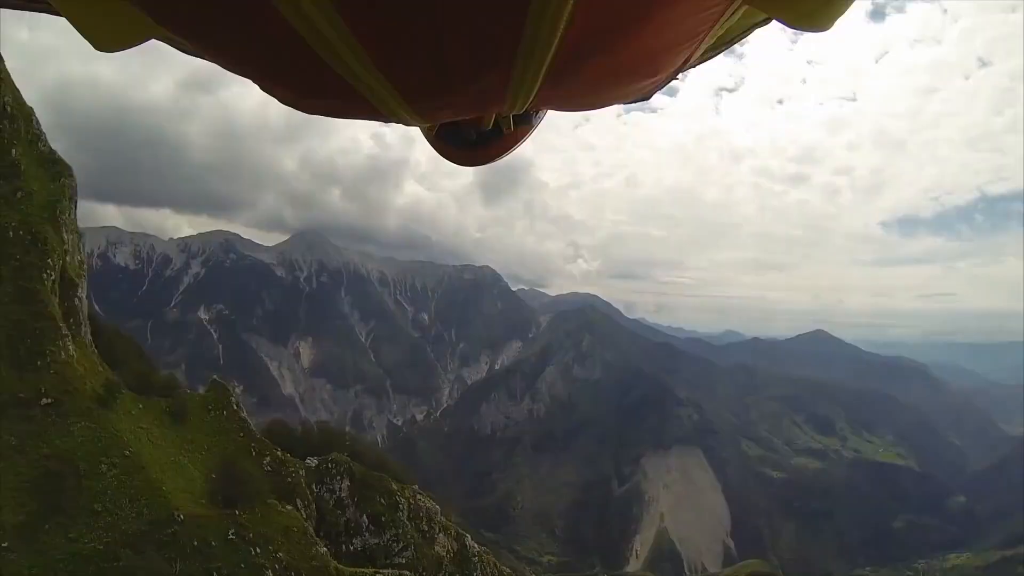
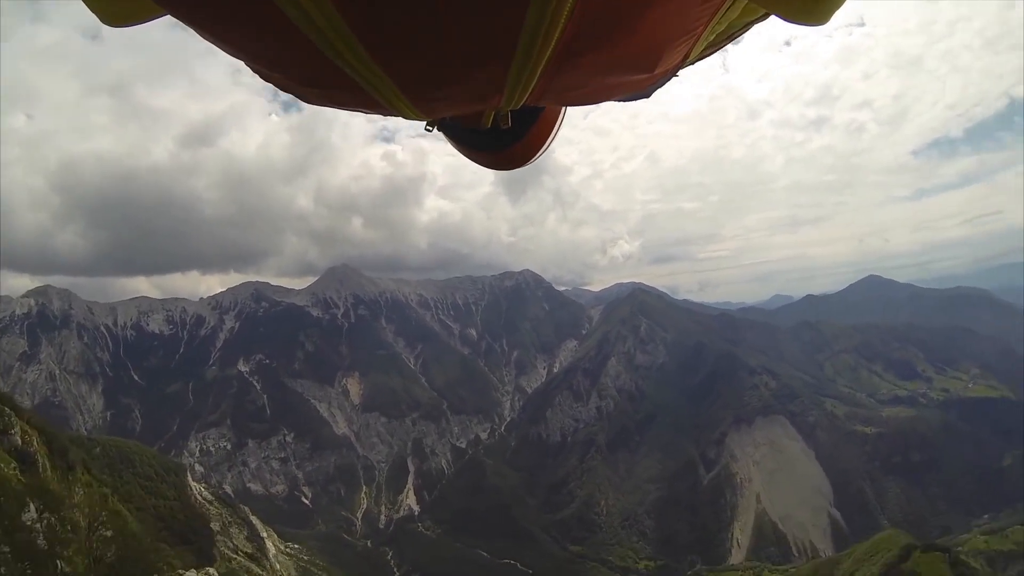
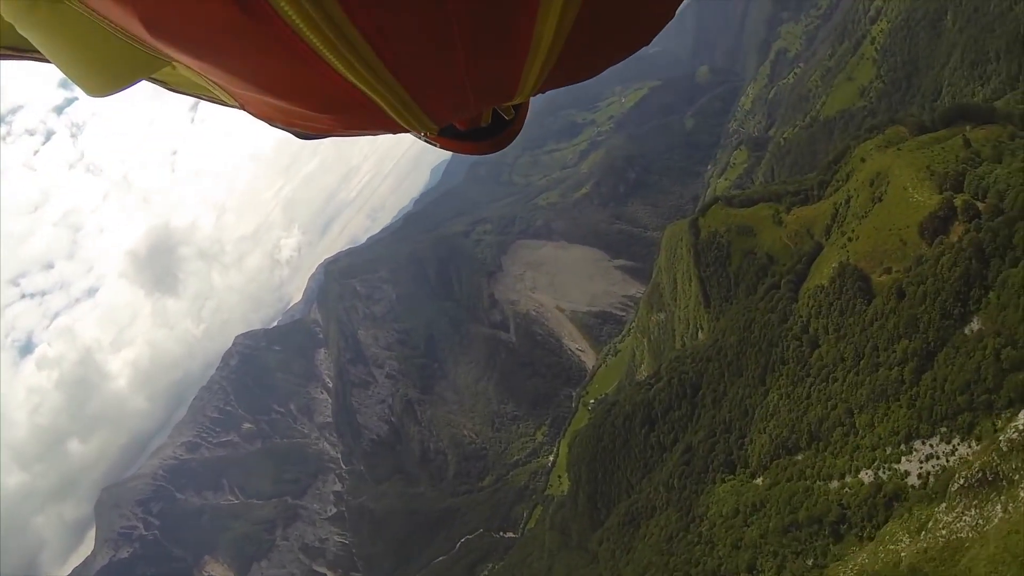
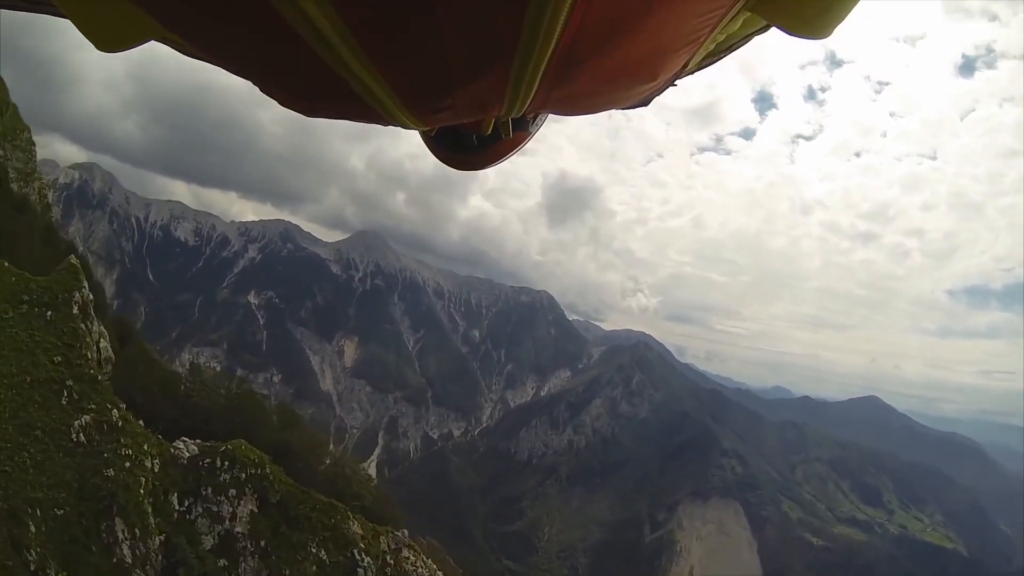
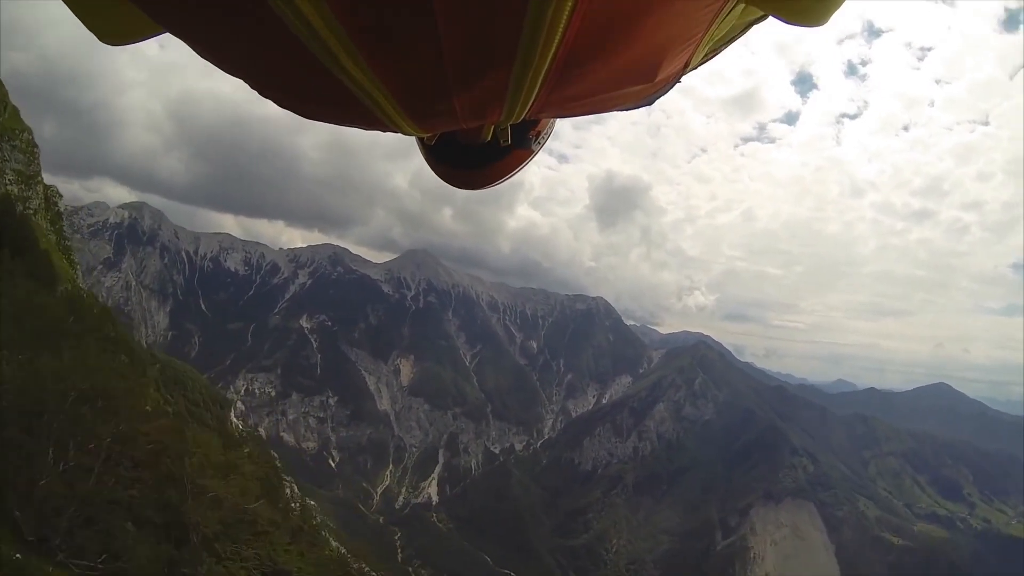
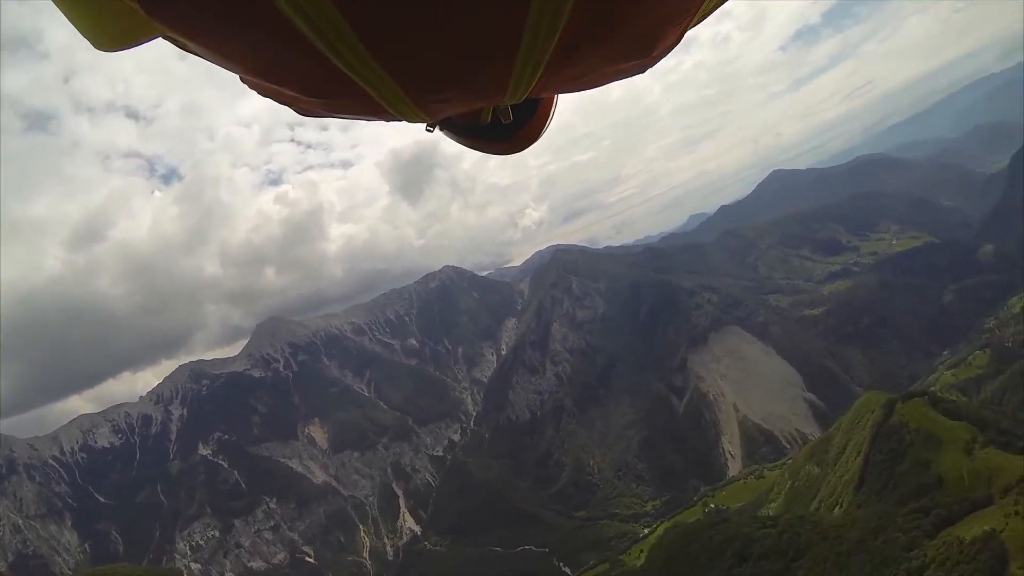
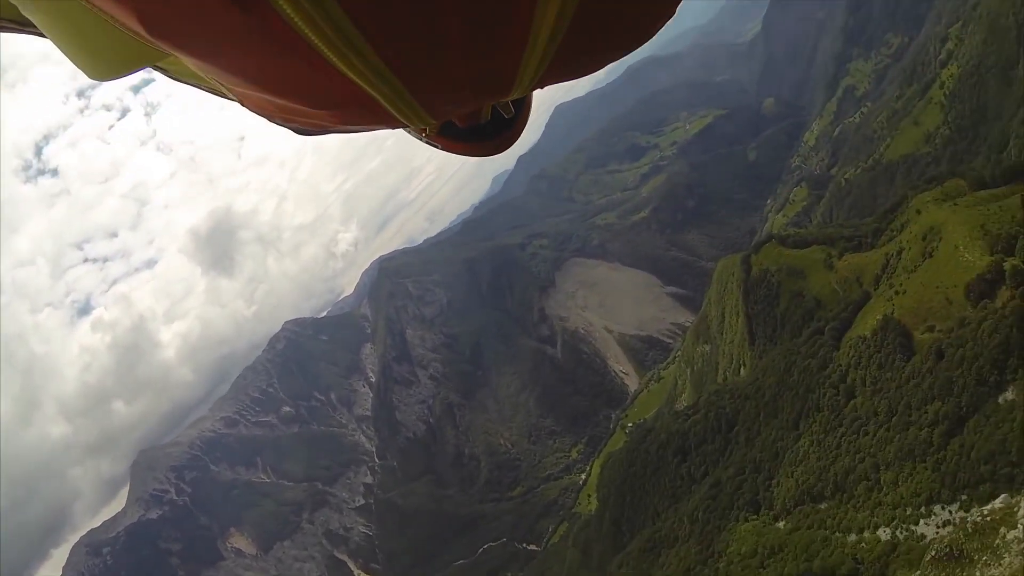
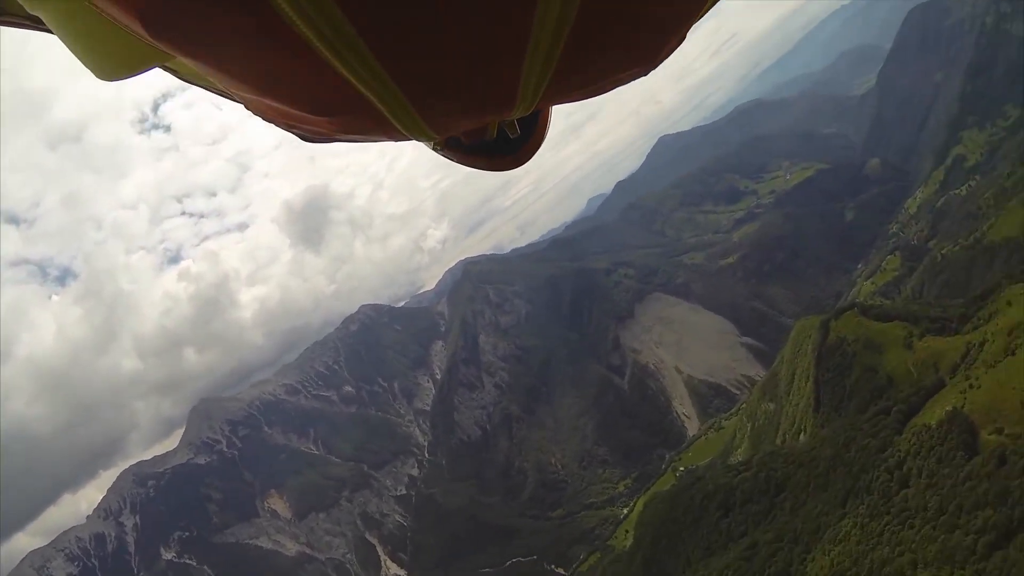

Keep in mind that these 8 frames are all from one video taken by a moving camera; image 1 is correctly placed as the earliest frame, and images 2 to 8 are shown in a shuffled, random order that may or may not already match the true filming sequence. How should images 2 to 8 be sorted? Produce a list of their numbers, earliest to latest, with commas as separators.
4, 5, 2, 6, 8, 7, 3
